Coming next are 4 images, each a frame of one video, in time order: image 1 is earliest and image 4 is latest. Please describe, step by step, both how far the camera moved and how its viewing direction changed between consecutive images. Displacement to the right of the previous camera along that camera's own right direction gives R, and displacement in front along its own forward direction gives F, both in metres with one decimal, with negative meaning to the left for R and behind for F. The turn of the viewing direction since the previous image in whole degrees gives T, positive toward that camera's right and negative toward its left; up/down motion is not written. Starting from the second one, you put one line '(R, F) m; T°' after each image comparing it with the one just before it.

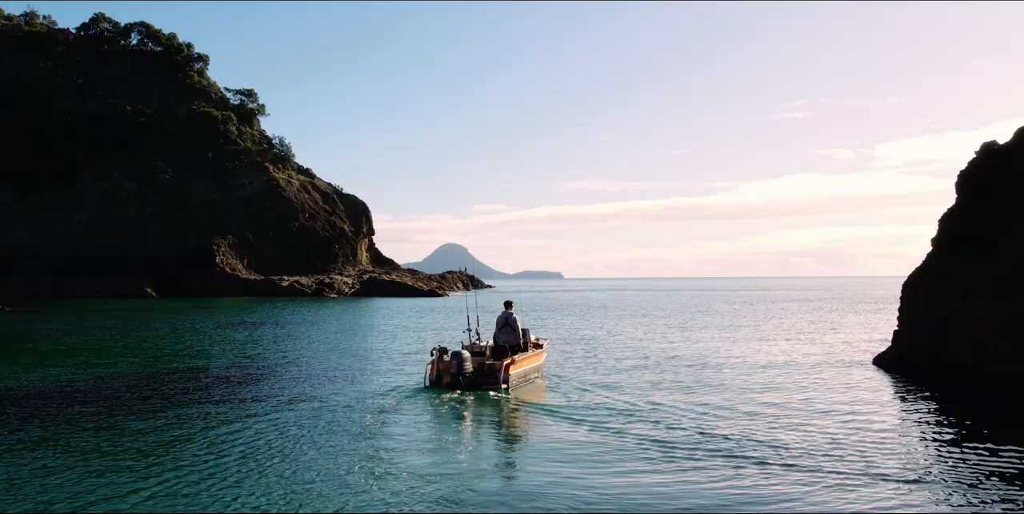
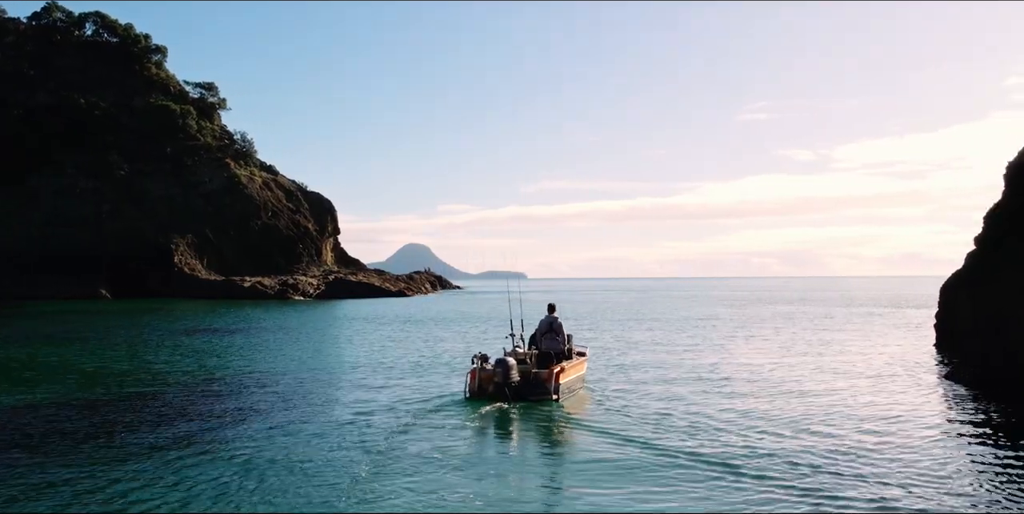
(-1.9, +1.3) m; +3°
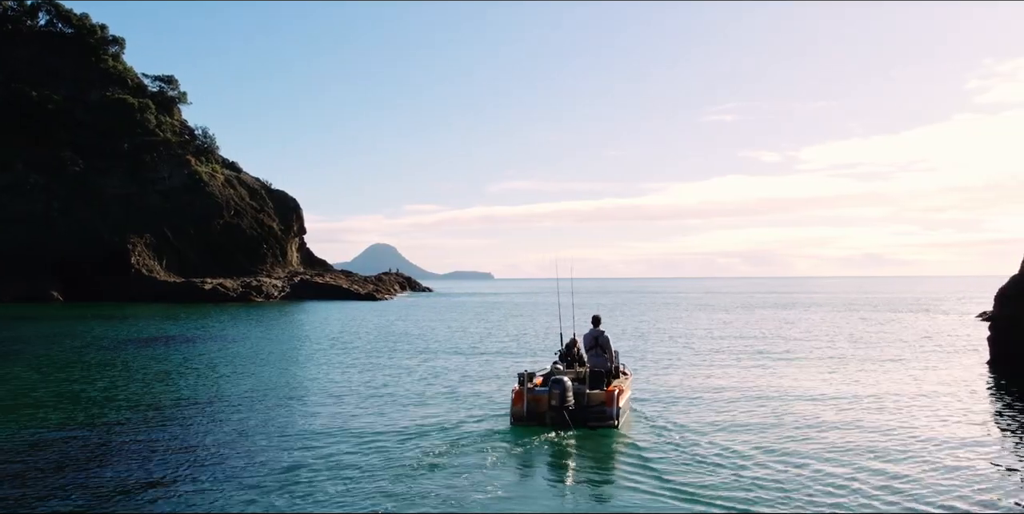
(-1.5, +2.1) m; +3°
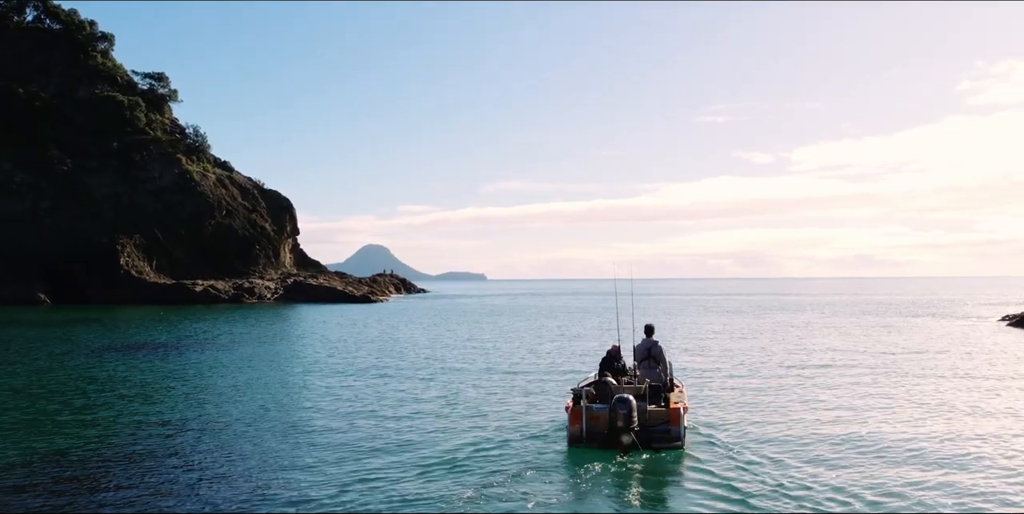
(-1.0, +1.2) m; +1°
